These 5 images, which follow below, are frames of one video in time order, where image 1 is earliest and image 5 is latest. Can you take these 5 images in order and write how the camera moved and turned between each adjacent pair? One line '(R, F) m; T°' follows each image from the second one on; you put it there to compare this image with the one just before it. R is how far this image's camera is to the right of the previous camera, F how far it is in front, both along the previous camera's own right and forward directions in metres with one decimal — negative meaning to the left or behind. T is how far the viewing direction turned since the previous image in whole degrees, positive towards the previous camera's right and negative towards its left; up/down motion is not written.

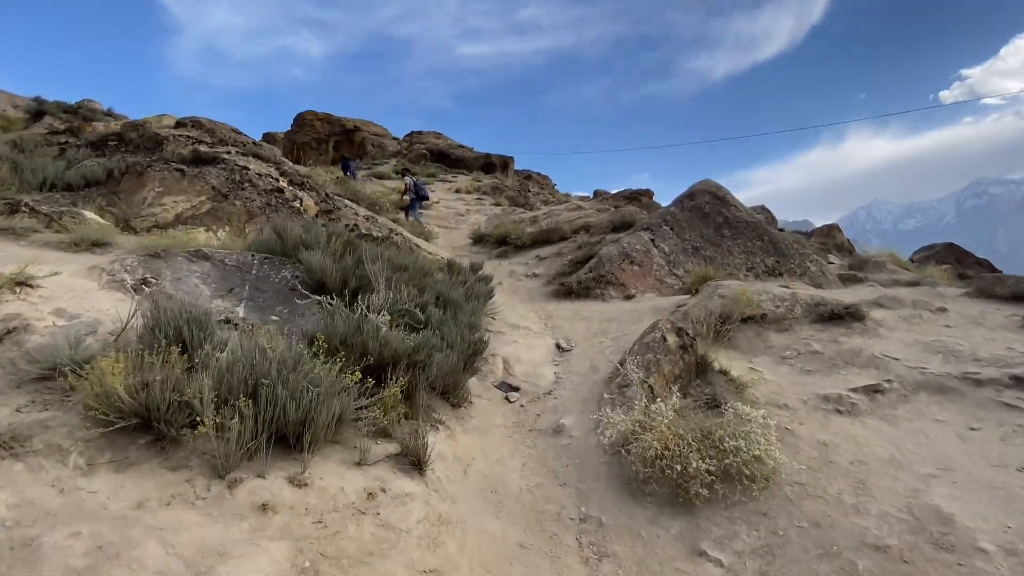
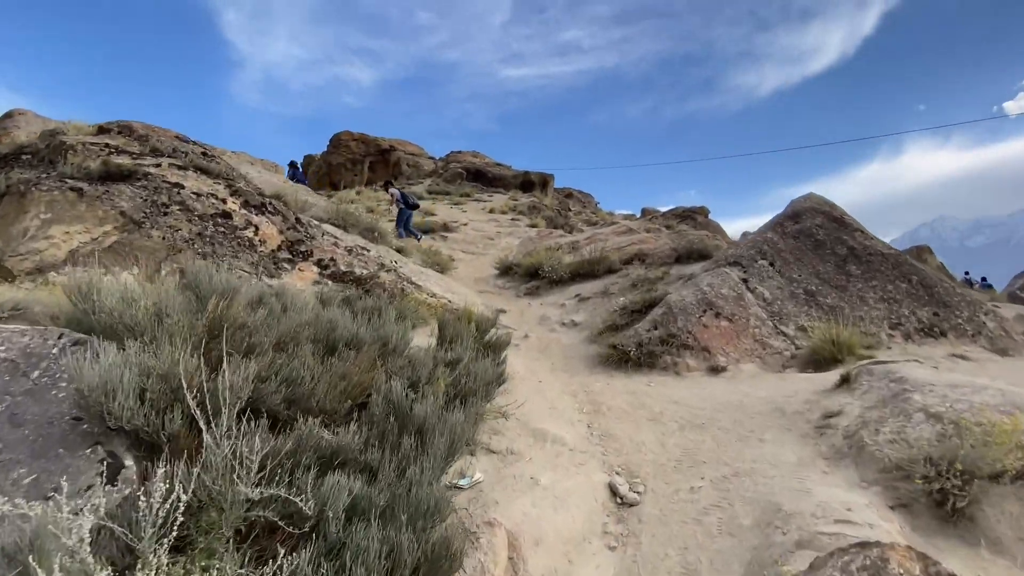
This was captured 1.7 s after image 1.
(+0.2, +2.7) m; -5°
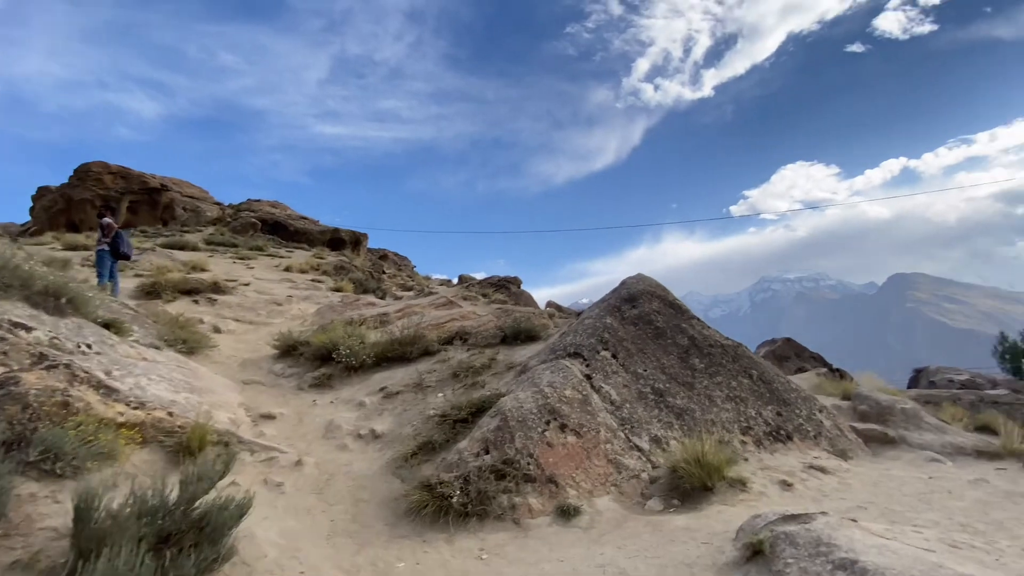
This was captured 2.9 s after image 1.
(+0.4, +1.8) m; +21°
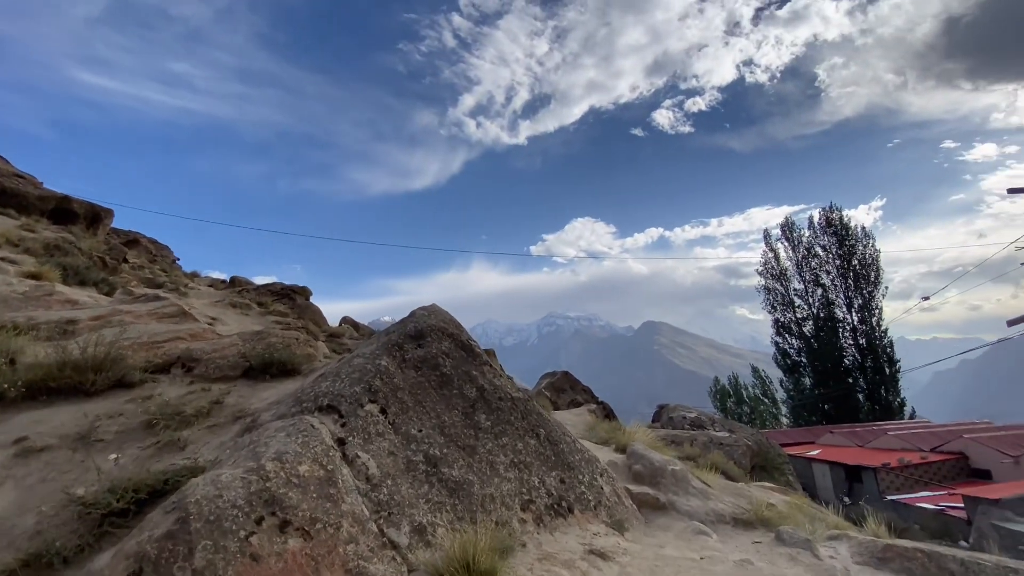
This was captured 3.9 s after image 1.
(+0.4, +1.2) m; +22°
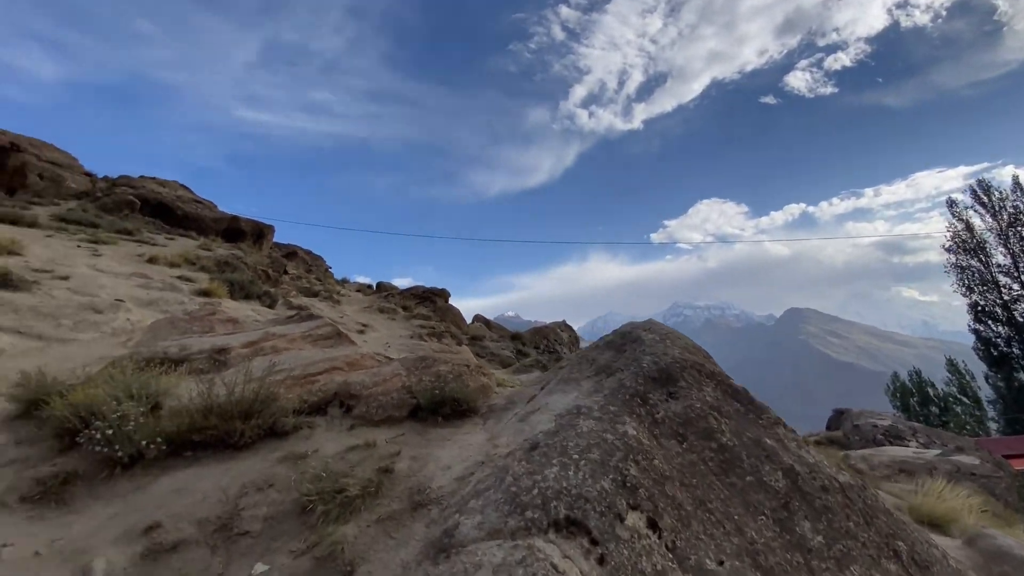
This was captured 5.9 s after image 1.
(-1.1, +1.7) m; -13°
